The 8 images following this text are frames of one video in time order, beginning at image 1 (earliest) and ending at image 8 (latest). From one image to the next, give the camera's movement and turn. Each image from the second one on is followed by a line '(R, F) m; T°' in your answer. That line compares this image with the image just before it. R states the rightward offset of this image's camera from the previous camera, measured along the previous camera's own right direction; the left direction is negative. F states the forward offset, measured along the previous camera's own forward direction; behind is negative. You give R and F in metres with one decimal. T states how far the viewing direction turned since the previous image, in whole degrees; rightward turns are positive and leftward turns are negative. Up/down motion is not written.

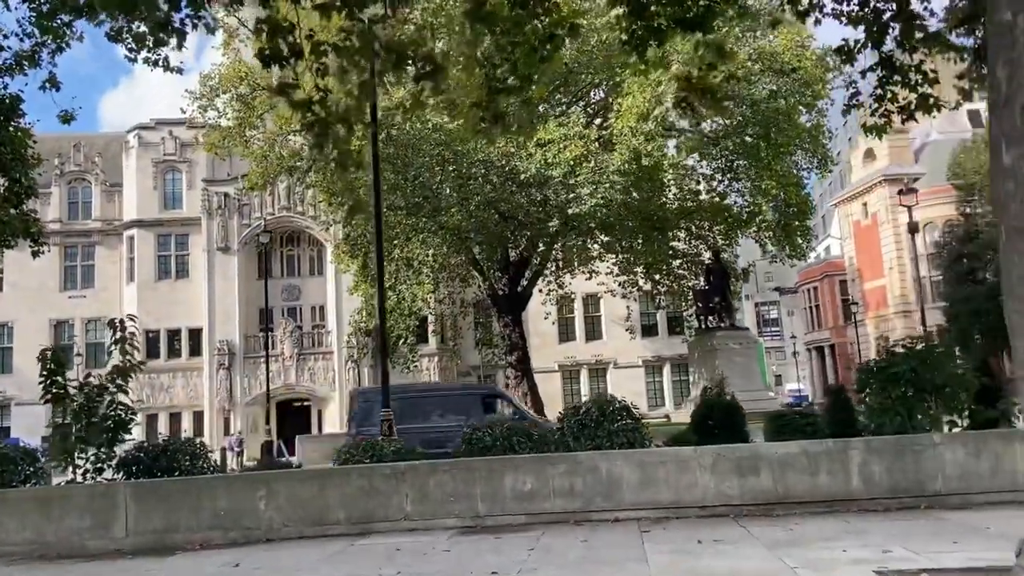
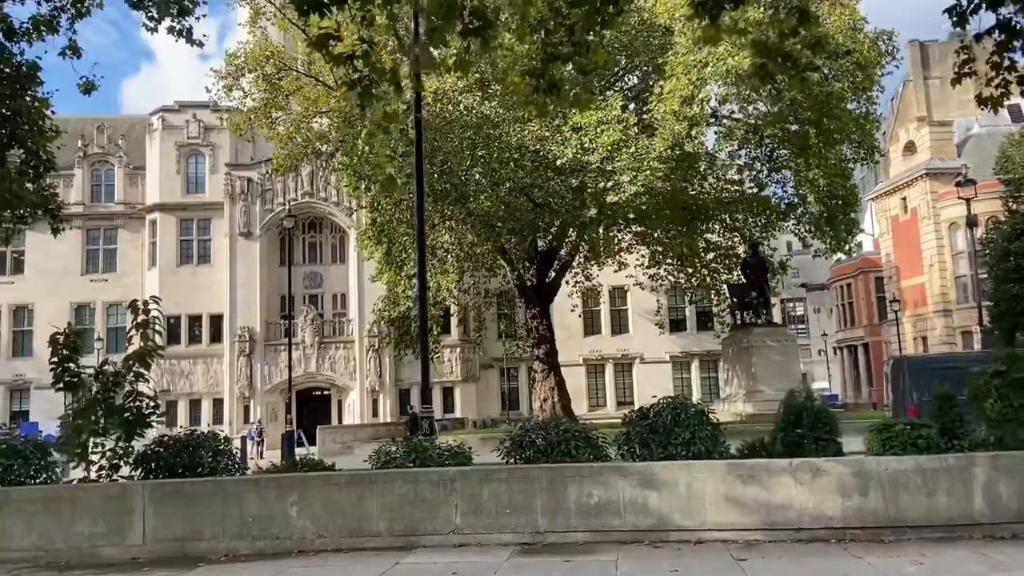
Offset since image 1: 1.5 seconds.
(-0.4, +0.8) m; -1°
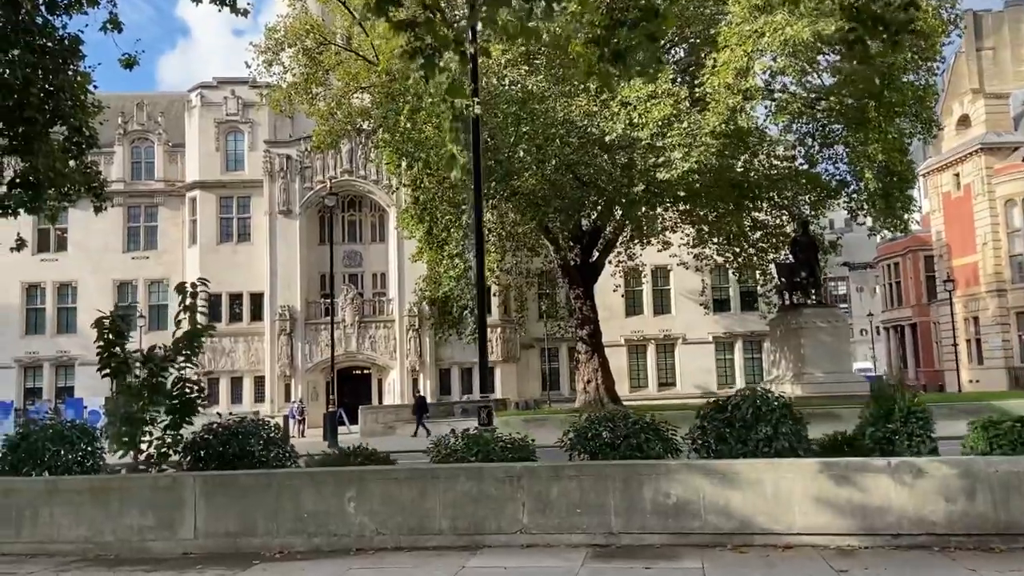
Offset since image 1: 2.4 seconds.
(-0.3, +0.4) m; -2°
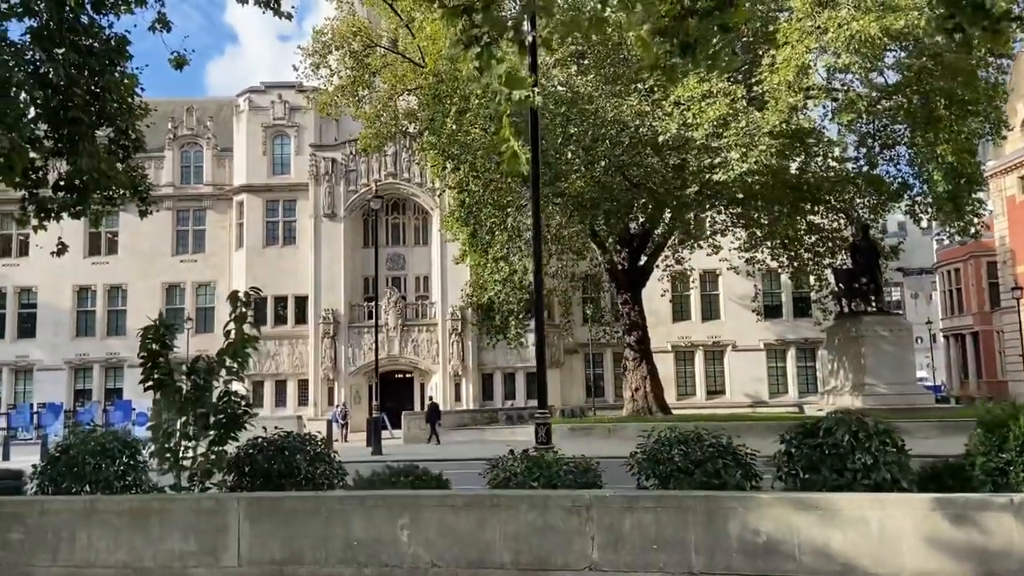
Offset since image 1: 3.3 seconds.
(-0.2, +0.5) m; -3°
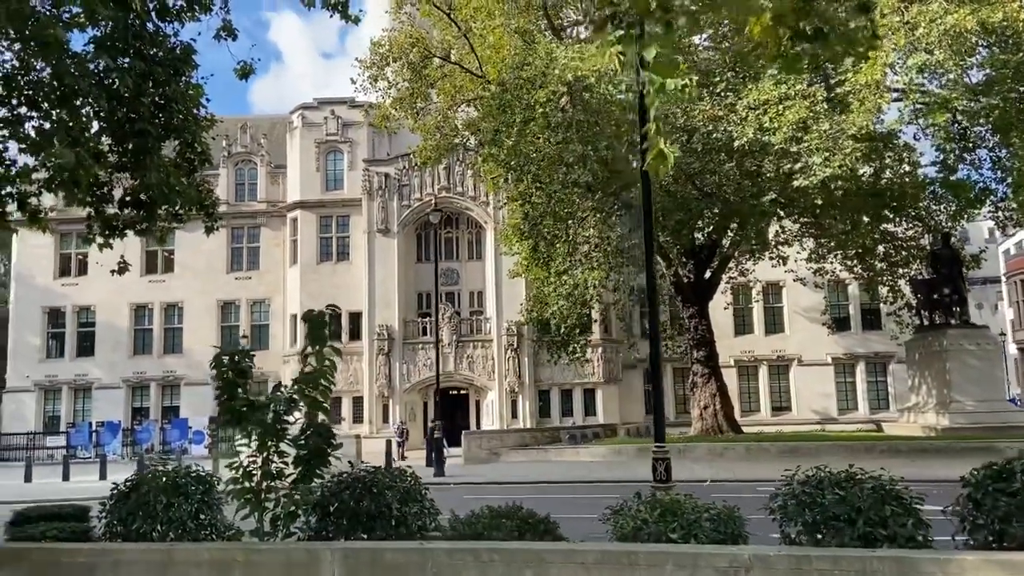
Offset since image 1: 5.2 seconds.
(-0.6, +0.7) m; -3°
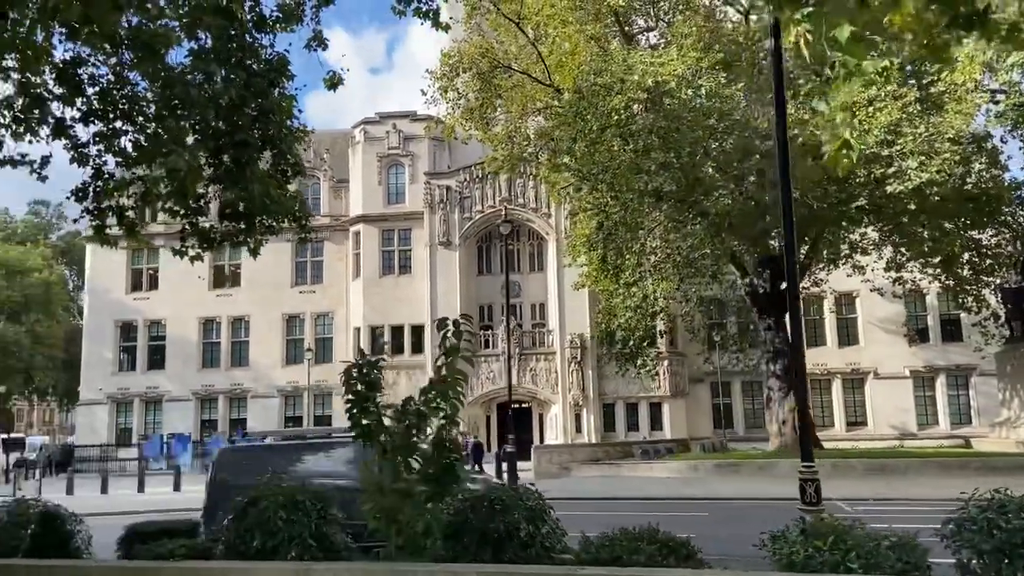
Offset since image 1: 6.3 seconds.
(-0.7, +0.3) m; -3°
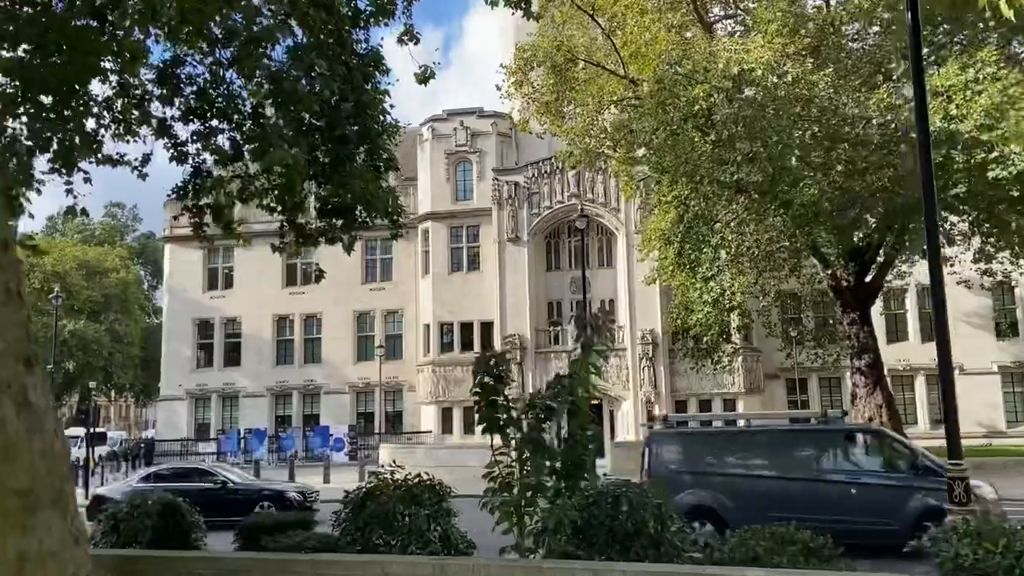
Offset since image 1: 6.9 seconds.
(-0.5, +0.1) m; -4°
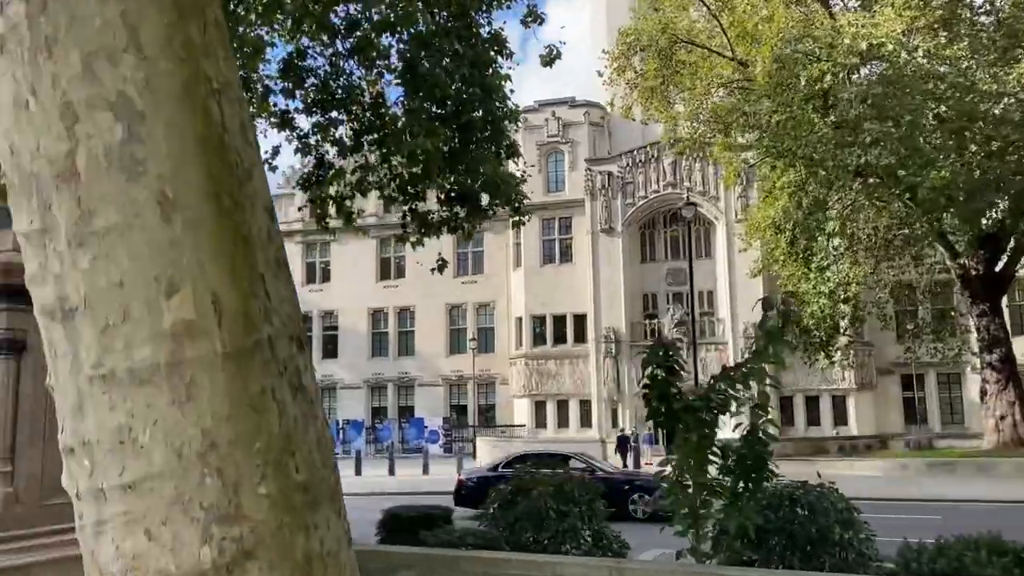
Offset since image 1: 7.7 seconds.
(-0.6, +0.3) m; -6°
